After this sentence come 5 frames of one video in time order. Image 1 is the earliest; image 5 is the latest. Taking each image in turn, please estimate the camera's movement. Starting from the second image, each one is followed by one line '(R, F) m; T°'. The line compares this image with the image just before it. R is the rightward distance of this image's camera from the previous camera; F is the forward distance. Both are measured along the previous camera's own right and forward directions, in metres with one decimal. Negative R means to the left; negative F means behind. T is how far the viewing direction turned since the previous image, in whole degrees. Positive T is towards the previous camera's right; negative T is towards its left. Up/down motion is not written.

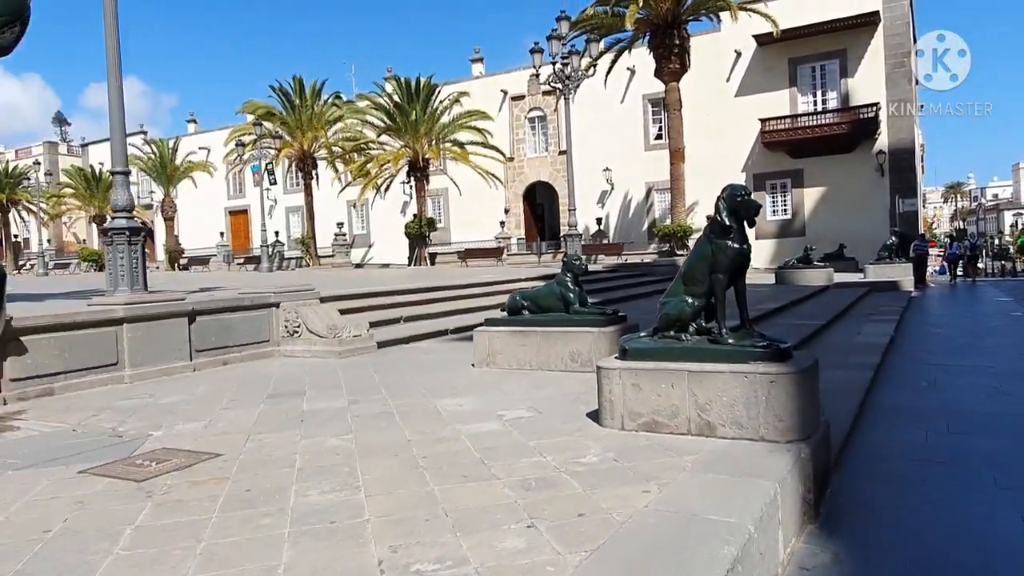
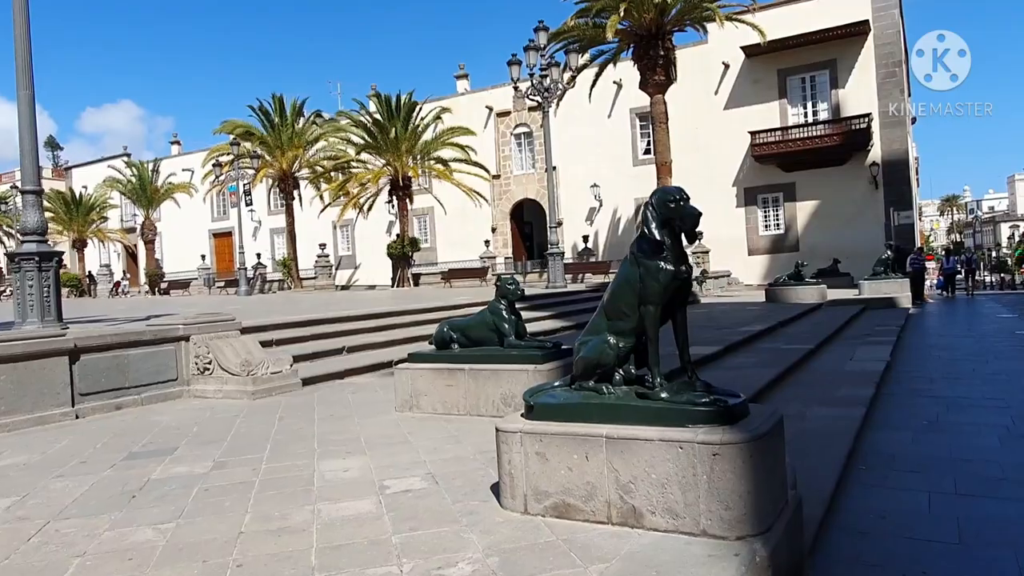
(+0.5, +1.0) m; 0°
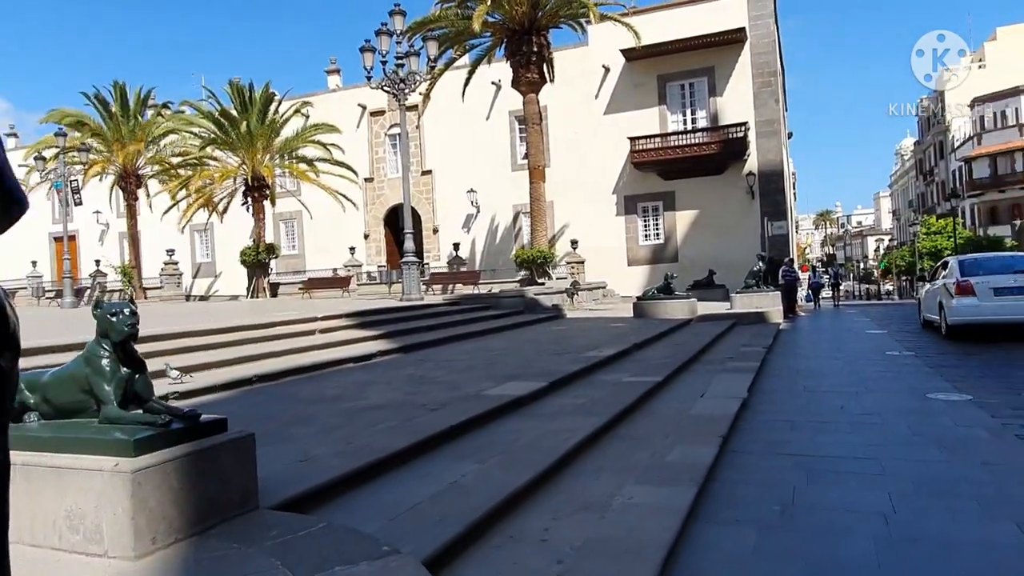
(+1.3, +2.0) m; +8°
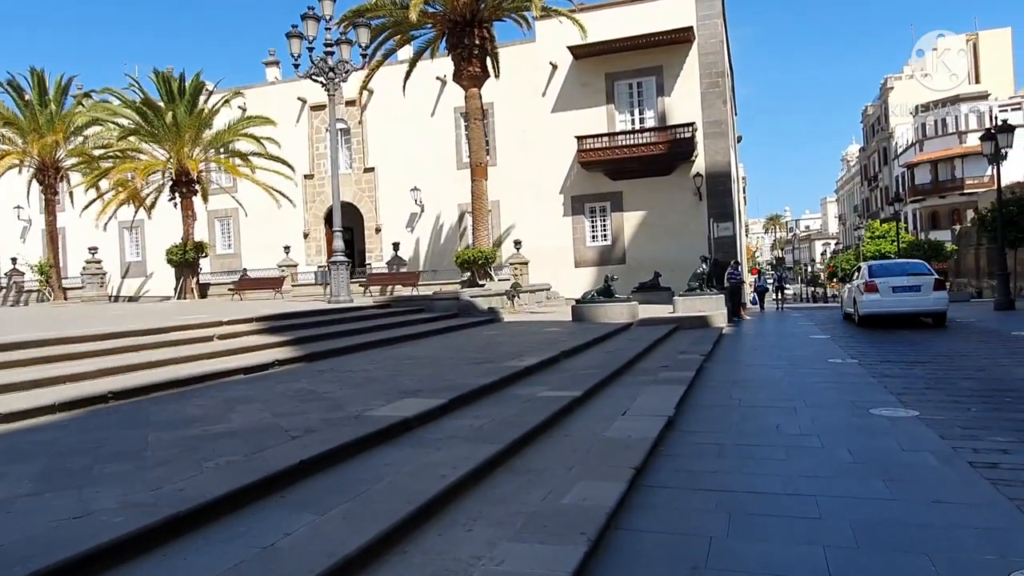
(+0.5, +0.9) m; +3°
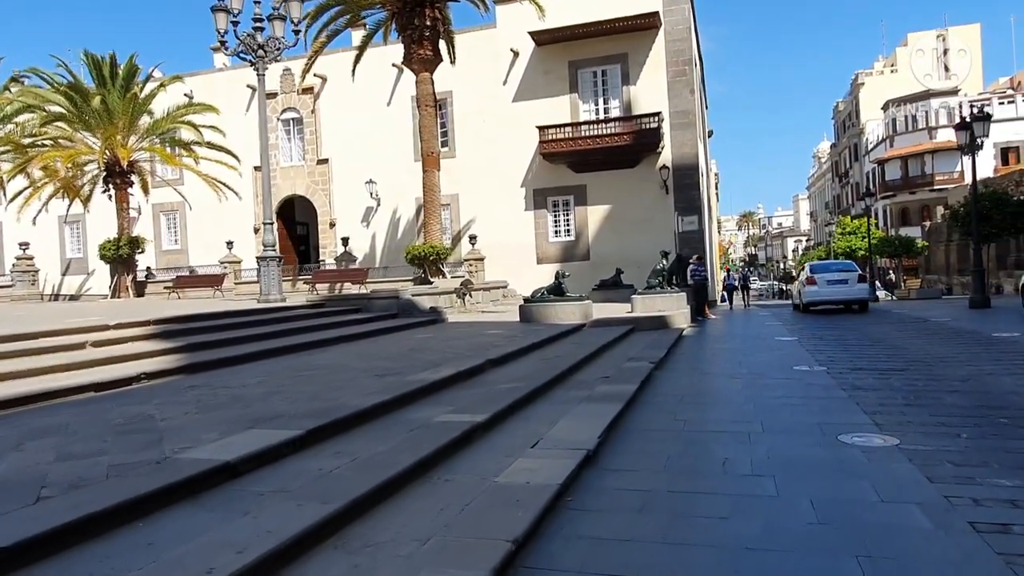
(+0.6, +1.3) m; +2°
